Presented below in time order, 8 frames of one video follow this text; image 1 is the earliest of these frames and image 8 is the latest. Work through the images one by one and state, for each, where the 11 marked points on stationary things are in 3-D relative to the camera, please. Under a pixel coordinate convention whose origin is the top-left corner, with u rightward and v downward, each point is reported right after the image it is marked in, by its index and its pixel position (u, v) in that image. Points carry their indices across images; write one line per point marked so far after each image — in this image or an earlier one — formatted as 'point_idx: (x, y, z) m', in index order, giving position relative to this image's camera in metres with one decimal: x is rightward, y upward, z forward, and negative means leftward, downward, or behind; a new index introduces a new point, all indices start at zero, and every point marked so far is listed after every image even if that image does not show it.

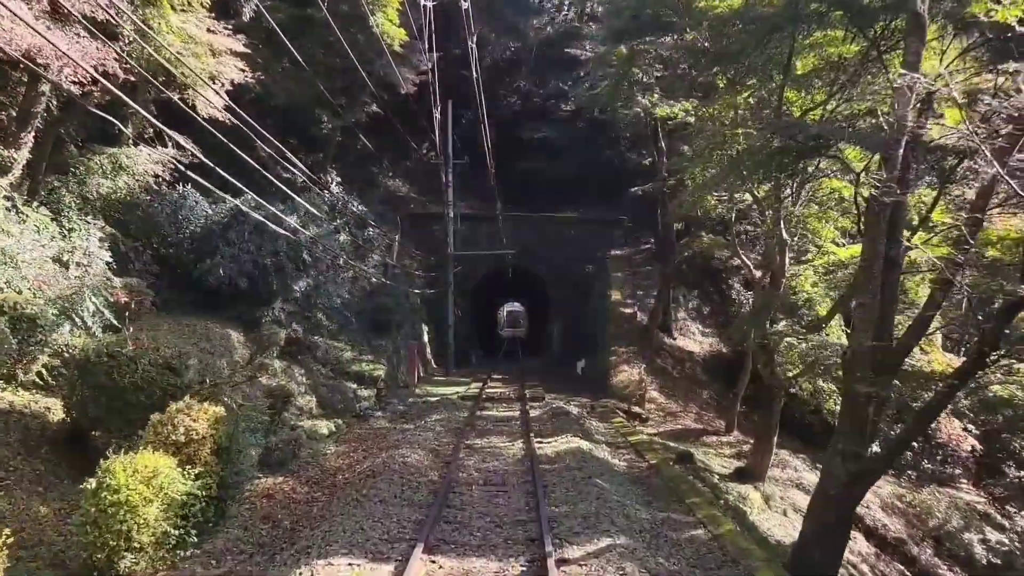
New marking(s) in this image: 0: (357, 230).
0: (-3.0, +1.1, +18.6) m
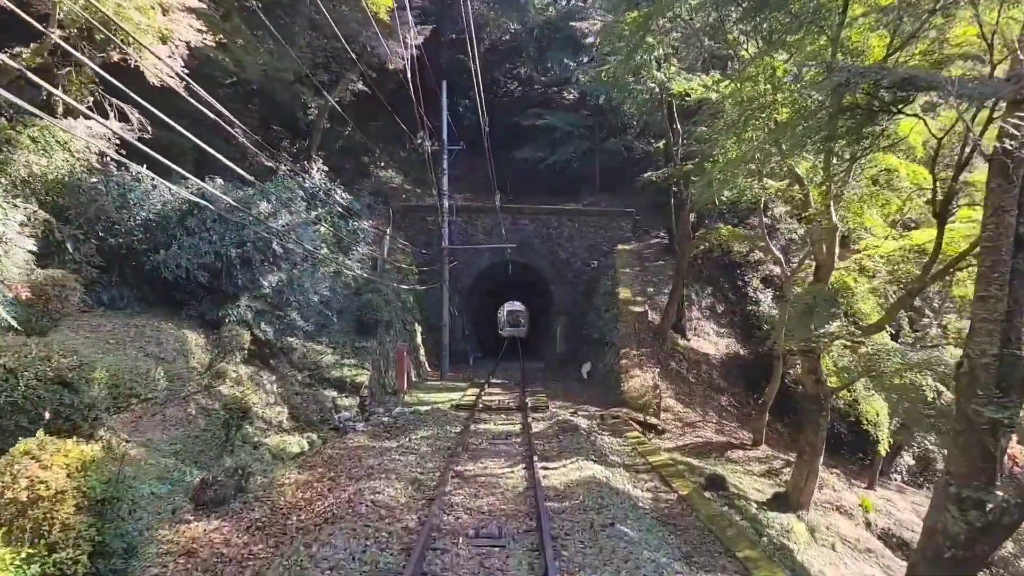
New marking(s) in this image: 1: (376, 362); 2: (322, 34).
0: (-3.0, +1.2, +16.8) m
1: (-2.2, -1.2, +15.5) m
2: (-3.6, +4.9, +18.4) m
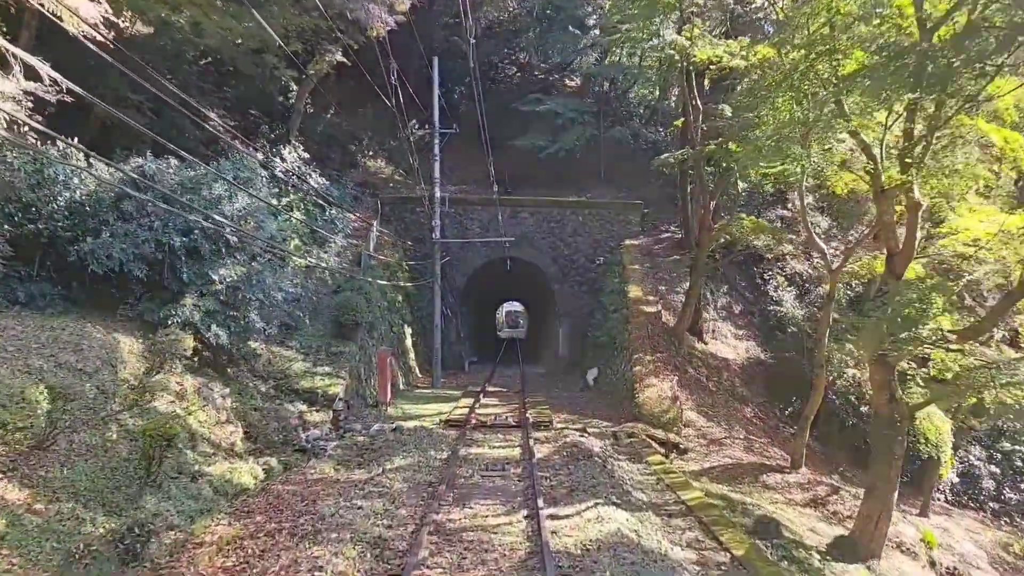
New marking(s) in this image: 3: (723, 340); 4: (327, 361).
0: (-3.0, +1.2, +14.9) m
1: (-2.2, -1.1, +13.5) m
2: (-3.7, +4.9, +16.4) m
3: (+4.2, -1.1, +19.1) m
4: (-2.5, -1.0, +13.0) m
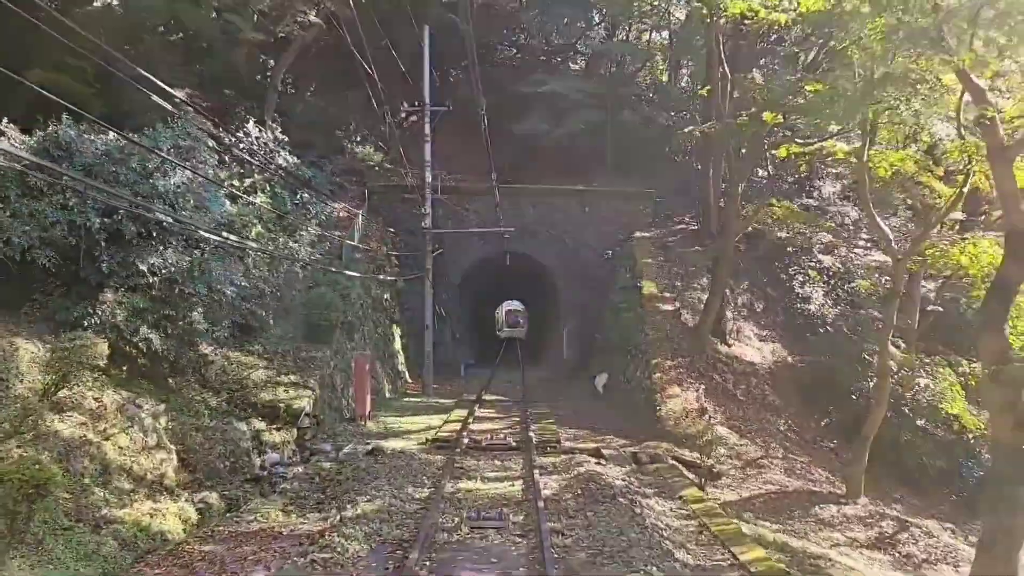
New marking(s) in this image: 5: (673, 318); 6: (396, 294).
0: (-3.1, +1.3, +12.9) m
1: (-2.2, -1.1, +11.6) m
2: (-3.7, +5.0, +14.5) m
3: (+4.2, -1.0, +17.1) m
4: (-2.5, -0.9, +11.1) m
5: (+2.5, -0.5, +15.1) m
6: (-2.3, -0.1, +18.9) m
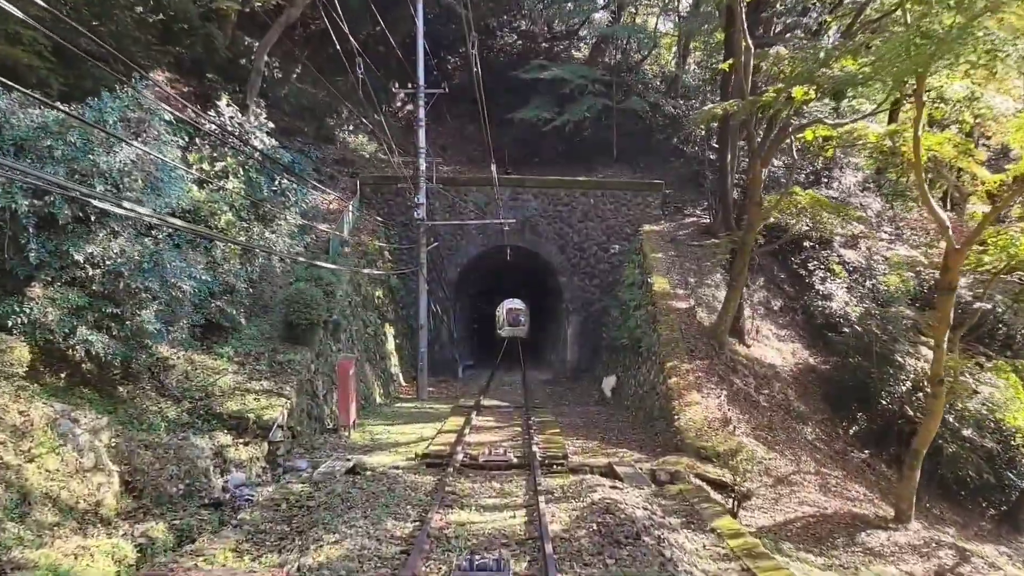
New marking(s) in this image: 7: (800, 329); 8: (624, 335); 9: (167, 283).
0: (-3.0, +1.4, +11.7) m
1: (-2.2, -1.0, +10.4) m
2: (-3.7, +5.0, +13.3) m
3: (+4.2, -0.9, +15.9) m
4: (-2.5, -0.9, +9.9) m
5: (+2.6, -0.4, +13.9) m
6: (-2.3, -0.1, +17.7) m
7: (+5.4, -0.8, +17.9) m
8: (+1.8, -0.8, +15.6) m
9: (-3.0, +0.1, +8.6) m
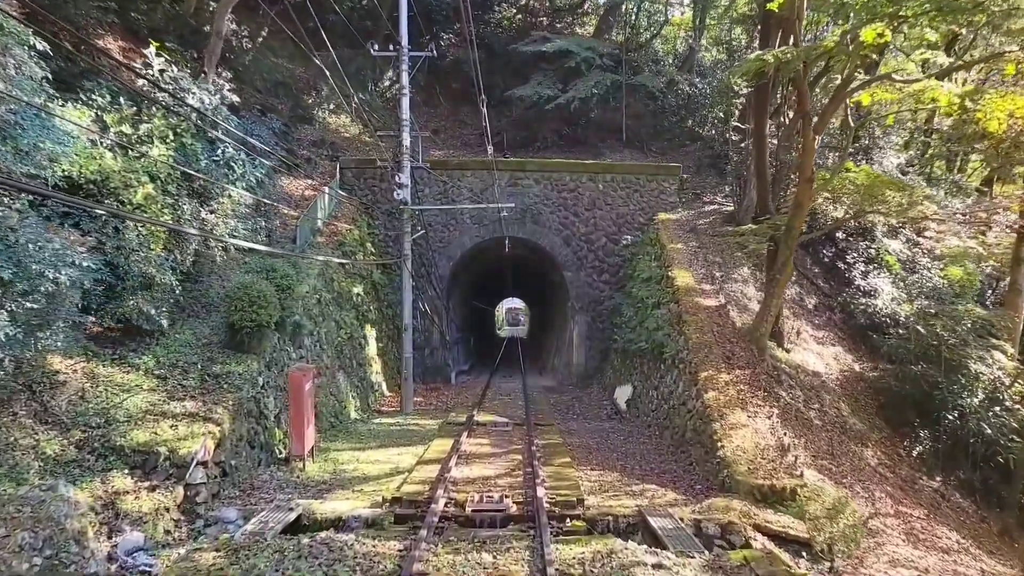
0: (-3.1, +1.4, +9.5) m
1: (-2.2, -1.0, +8.2) m
2: (-3.7, +5.1, +11.1) m
3: (+4.2, -0.8, +13.7) m
4: (-2.5, -0.8, +7.7) m
5: (+2.5, -0.4, +11.7) m
6: (-2.3, 0.0, +15.5) m
7: (+5.4, -0.7, +15.7) m
8: (+1.8, -0.7, +13.4) m
9: (-3.0, +0.1, +6.4) m
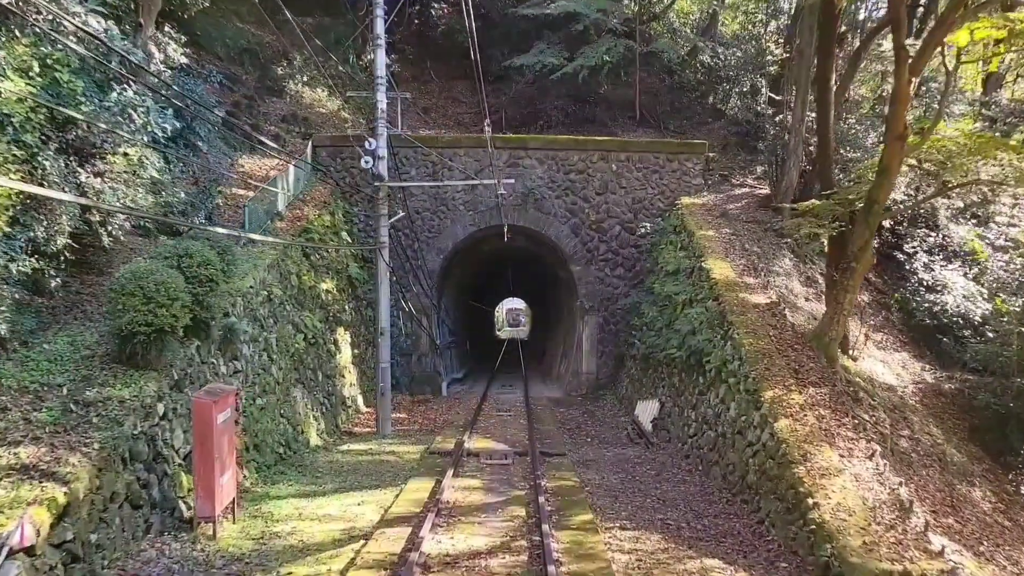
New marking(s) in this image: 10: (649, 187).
0: (-3.1, +1.5, +7.1) m
1: (-2.2, -0.9, +5.7) m
2: (-3.7, +5.1, +8.6) m
3: (+4.2, -0.8, +11.3) m
4: (-2.5, -0.8, +5.2) m
5: (+2.5, -0.3, +9.3) m
6: (-2.3, +0.1, +13.1) m
7: (+5.4, -0.6, +13.2) m
8: (+1.8, -0.6, +11.0) m
9: (-3.1, +0.2, +3.9) m
10: (+2.2, +1.6, +15.5) m
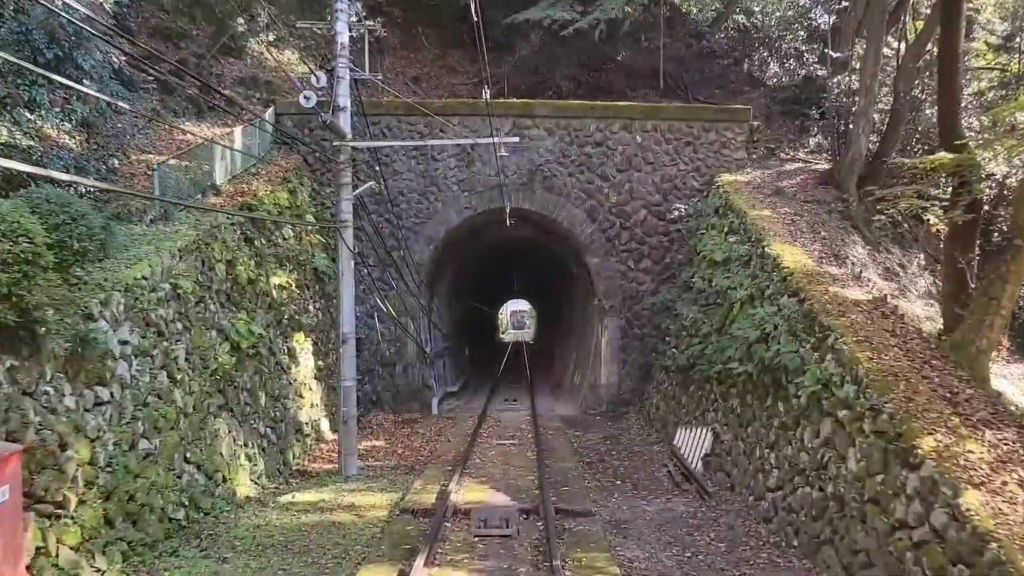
0: (-3.1, +1.5, +4.4) m
1: (-2.2, -0.8, +3.0) m
2: (-3.7, +5.2, +6.0) m
3: (+4.2, -0.7, +8.5) m
4: (-2.5, -0.7, +2.5) m
5: (+2.6, -0.2, +6.5) m
6: (-2.2, +0.1, +10.4) m
7: (+5.4, -0.6, +10.5) m
8: (+1.9, -0.6, +8.3) m
9: (-3.0, +0.2, +1.2) m
10: (+2.3, +1.7, +12.8) m
